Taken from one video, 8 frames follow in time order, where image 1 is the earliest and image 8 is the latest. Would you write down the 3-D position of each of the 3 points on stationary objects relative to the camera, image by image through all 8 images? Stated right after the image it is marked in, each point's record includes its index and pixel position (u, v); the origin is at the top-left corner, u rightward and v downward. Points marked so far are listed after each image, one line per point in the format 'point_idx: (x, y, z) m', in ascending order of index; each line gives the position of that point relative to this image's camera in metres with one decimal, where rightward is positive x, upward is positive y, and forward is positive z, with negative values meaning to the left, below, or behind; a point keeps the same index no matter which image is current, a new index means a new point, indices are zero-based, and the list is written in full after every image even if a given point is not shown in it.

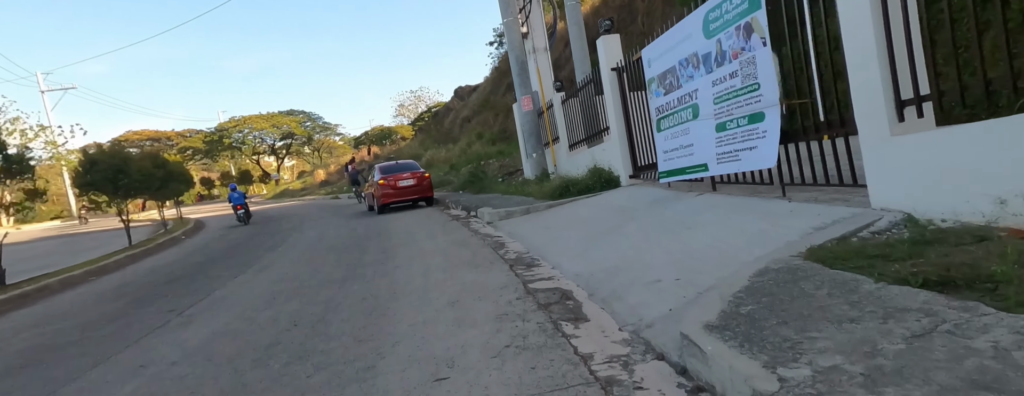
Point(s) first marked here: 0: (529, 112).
0: (+0.4, +1.9, +13.6) m
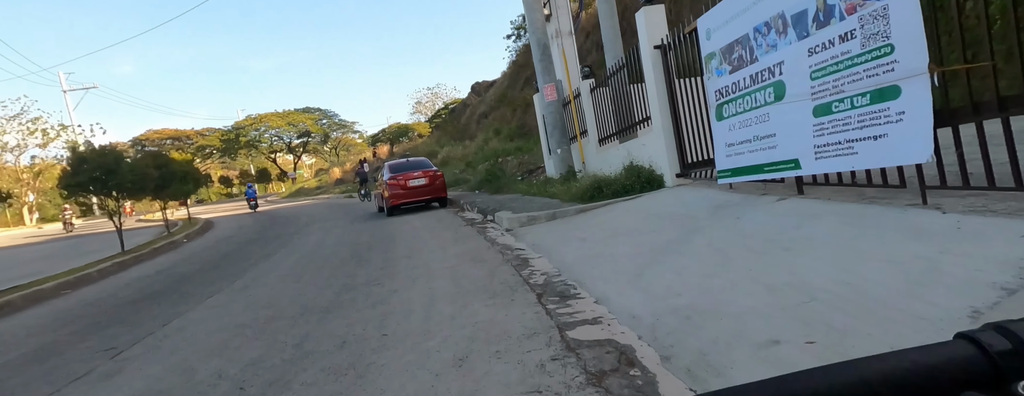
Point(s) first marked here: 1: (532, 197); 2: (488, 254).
0: (+0.8, +1.8, +12.1) m
1: (+0.4, 0.0, +11.9) m
2: (-0.3, -0.6, +7.3) m
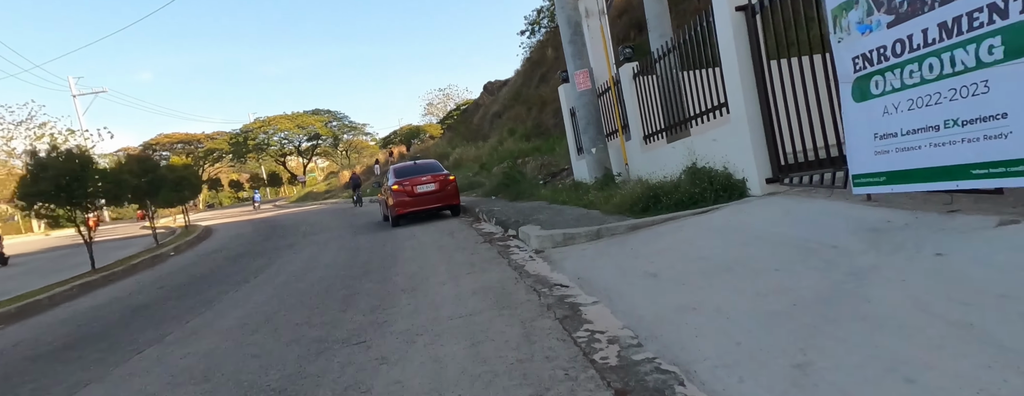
0: (+1.2, +1.7, +10.1) m
1: (+0.8, -0.2, +9.9) m
2: (0.0, -0.8, +5.3) m
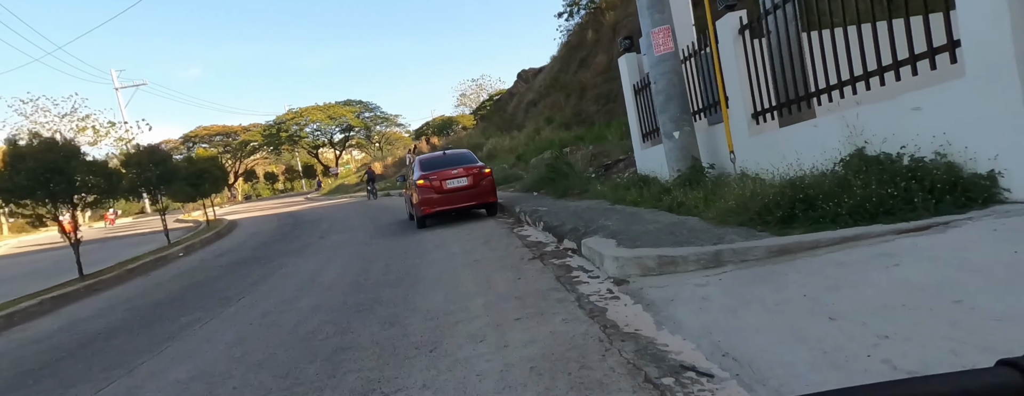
0: (+1.9, +1.7, +7.6) m
1: (+1.5, -0.1, +7.5) m
2: (+0.5, -0.8, +2.9) m
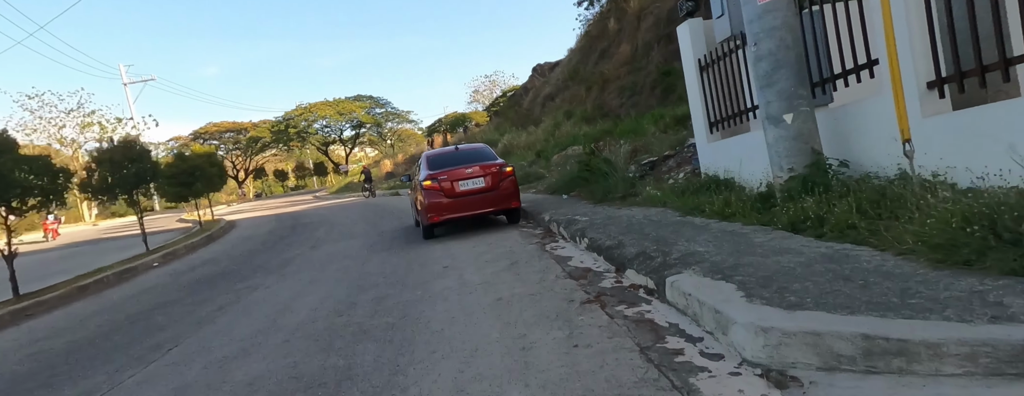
0: (+2.2, +1.6, +5.2) m
1: (+1.8, -0.2, +5.1) m
2: (+0.7, -1.0, +0.5) m
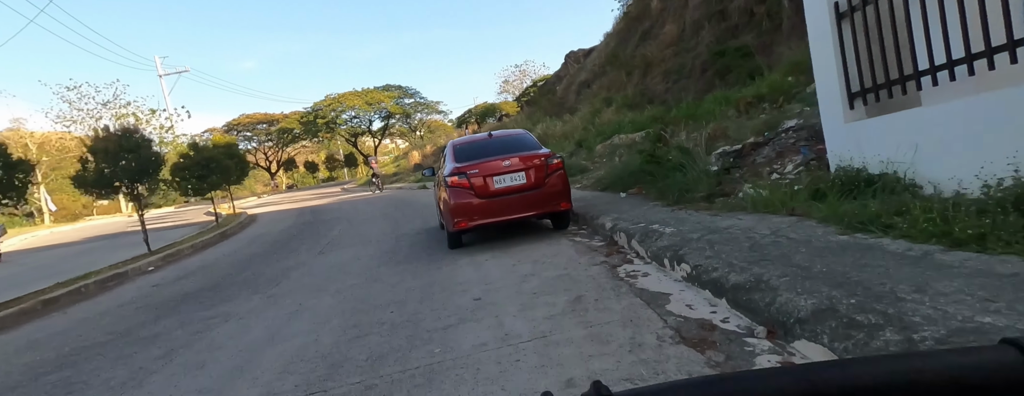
0: (+2.6, +1.5, +2.7) m
1: (+2.2, -0.3, +2.6) m
2: (+0.9, -1.1, -1.9) m
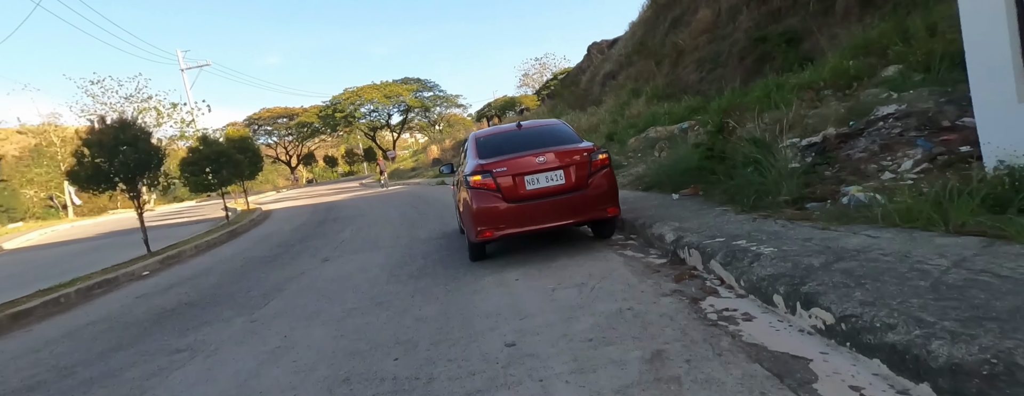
0: (+2.8, +1.4, +1.0) m
1: (+2.4, -0.4, +1.0) m
2: (+1.0, -1.2, -3.5) m
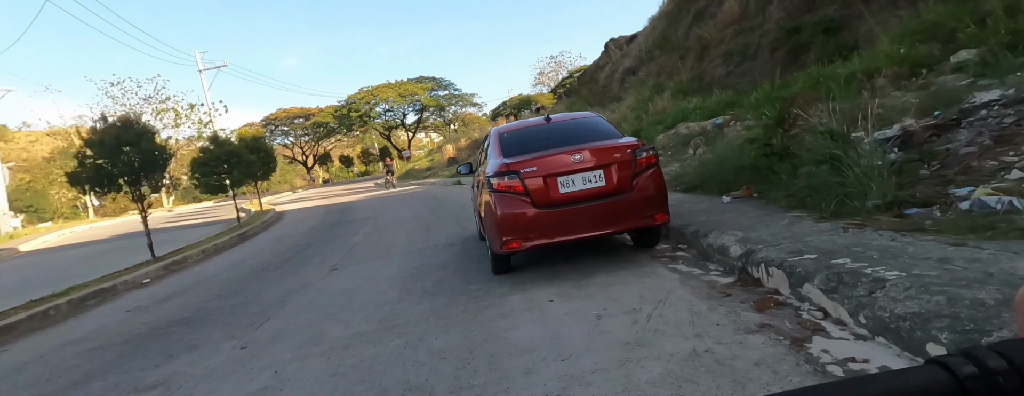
0: (+3.0, +1.4, -0.1) m
1: (+2.6, -0.5, -0.2) m
2: (+1.0, -1.3, -4.6) m
